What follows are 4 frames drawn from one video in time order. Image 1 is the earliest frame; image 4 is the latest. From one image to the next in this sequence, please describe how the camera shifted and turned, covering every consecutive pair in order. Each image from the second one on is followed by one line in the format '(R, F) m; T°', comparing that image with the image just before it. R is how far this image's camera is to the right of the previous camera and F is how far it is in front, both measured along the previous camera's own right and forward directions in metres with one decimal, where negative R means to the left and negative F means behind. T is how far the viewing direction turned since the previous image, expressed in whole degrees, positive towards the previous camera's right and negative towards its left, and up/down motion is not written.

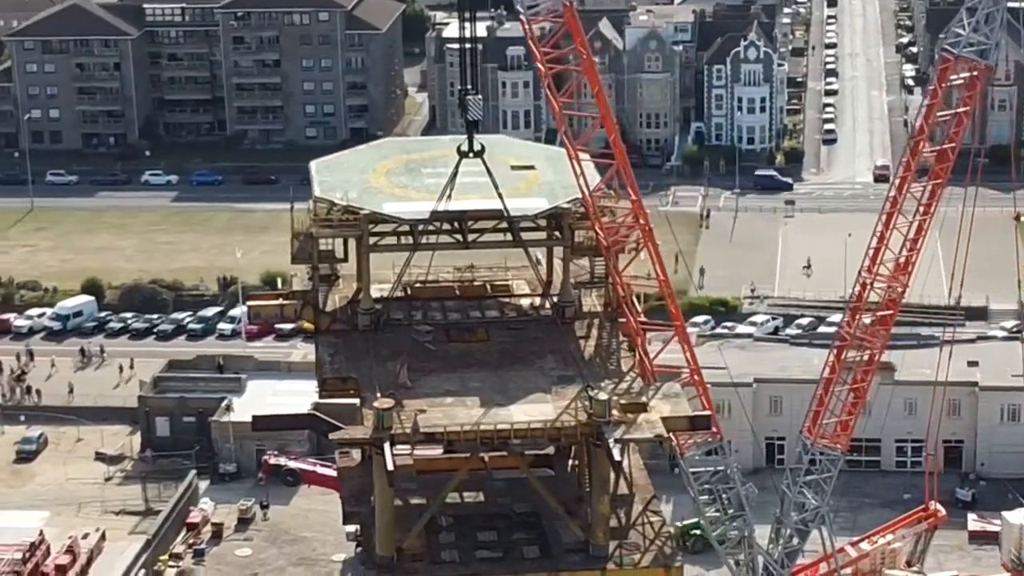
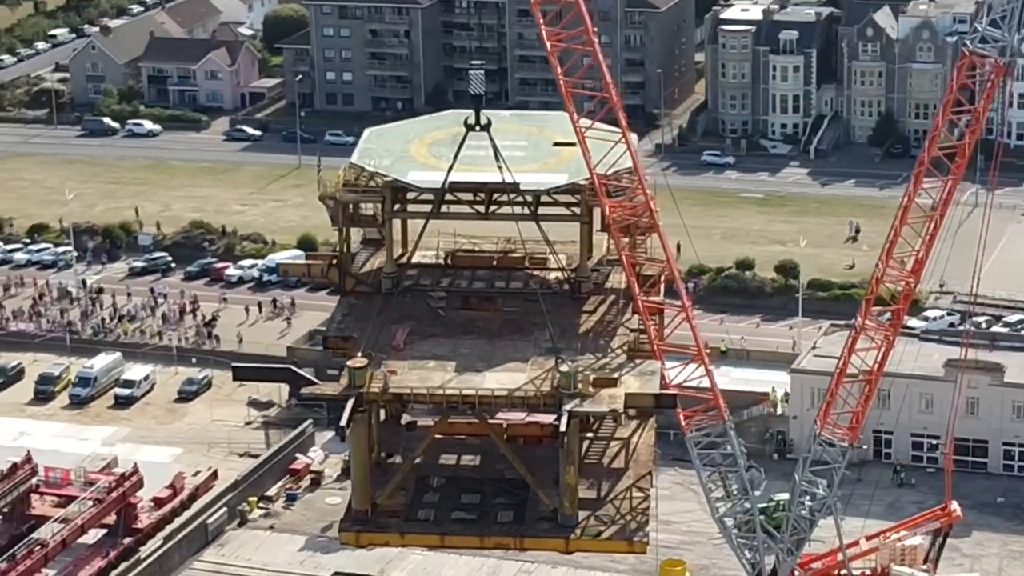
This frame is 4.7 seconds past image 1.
(+4.1, -0.2) m; -12°
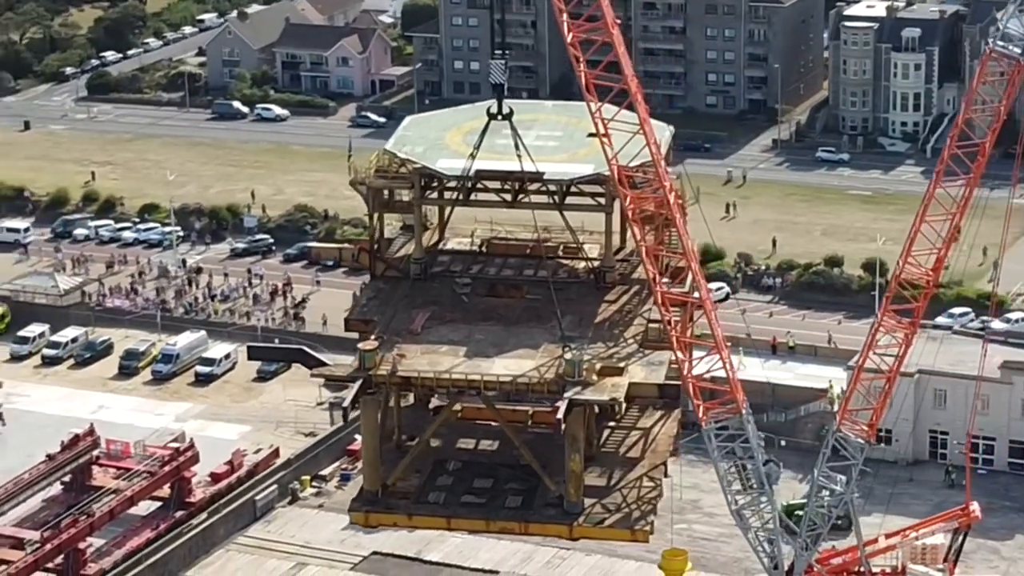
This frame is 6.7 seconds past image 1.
(+1.6, -0.2) m; -5°
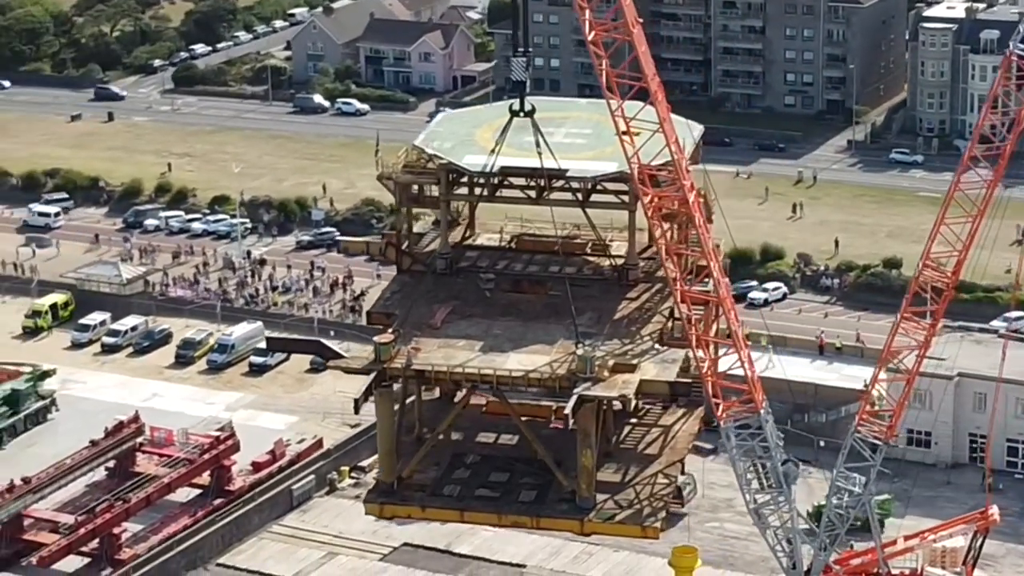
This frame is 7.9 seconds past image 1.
(+0.9, -0.1) m; -3°
